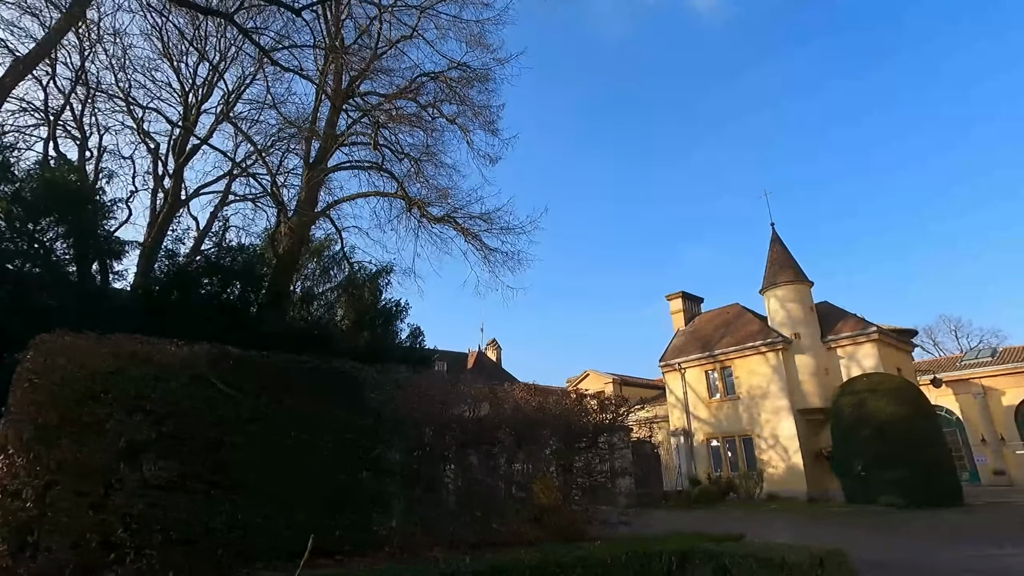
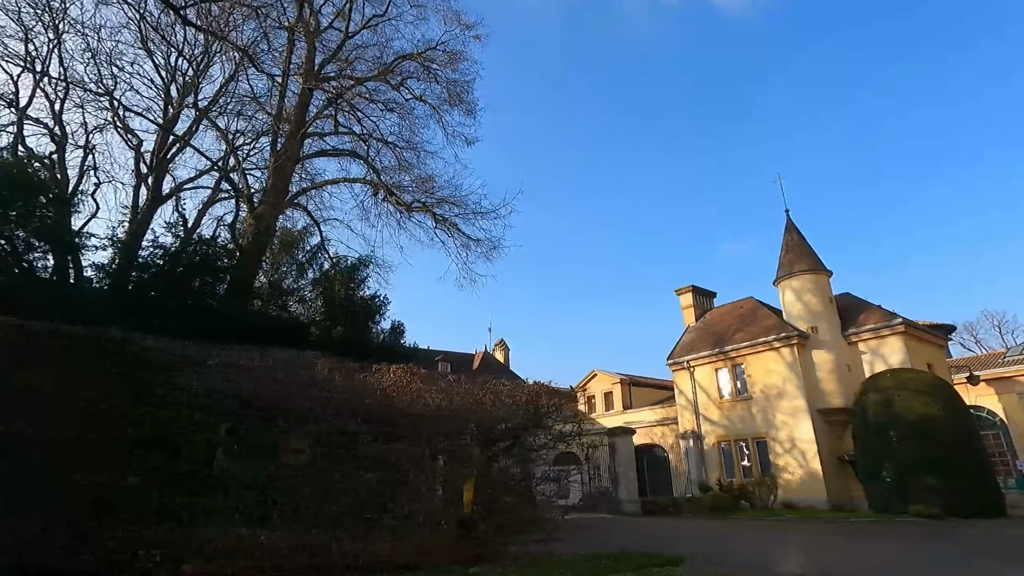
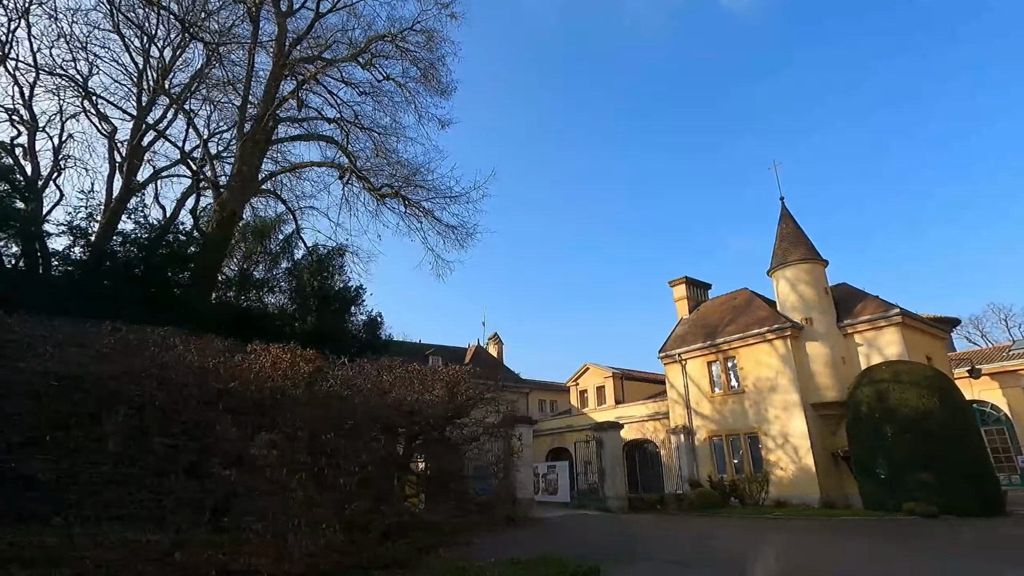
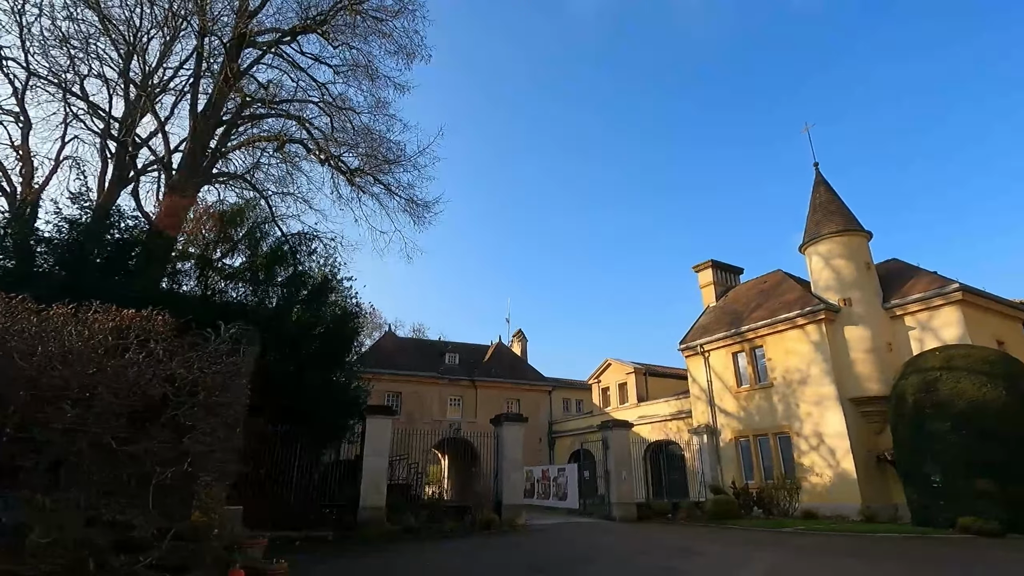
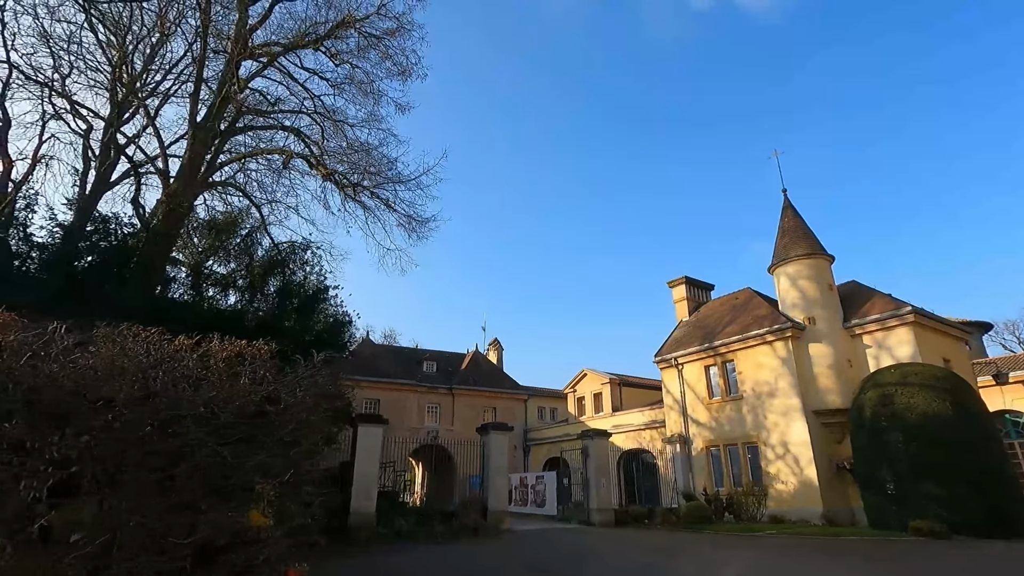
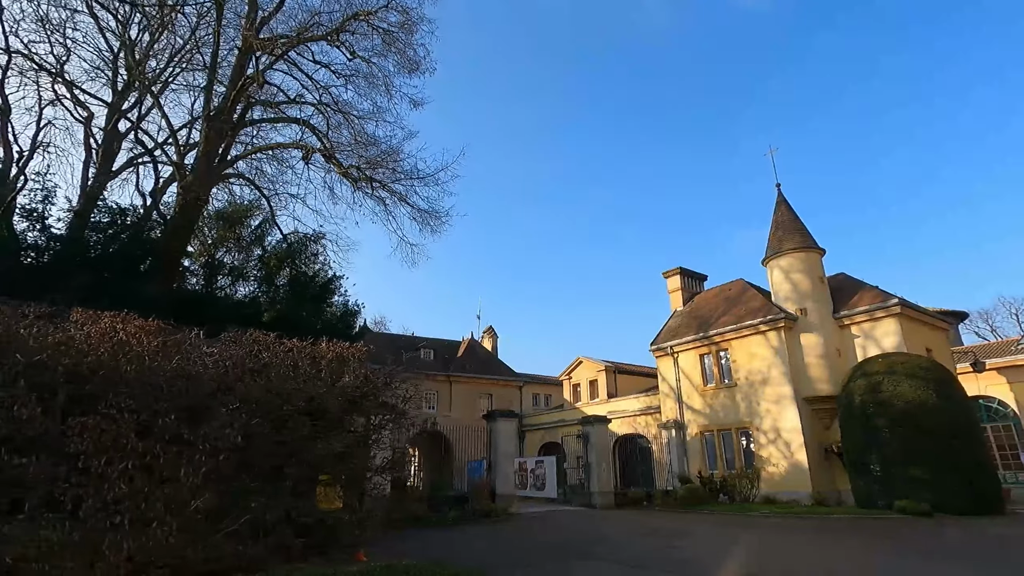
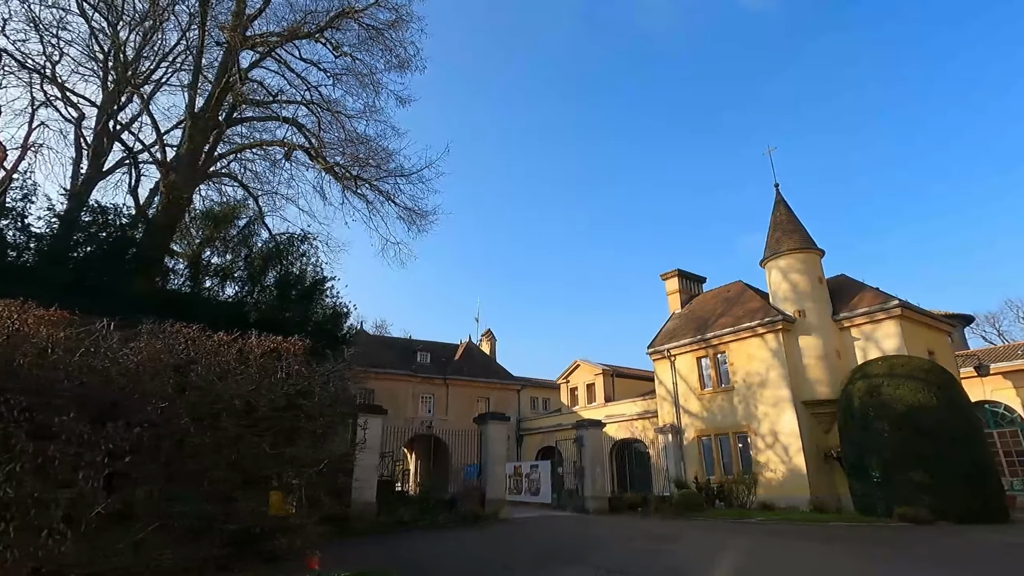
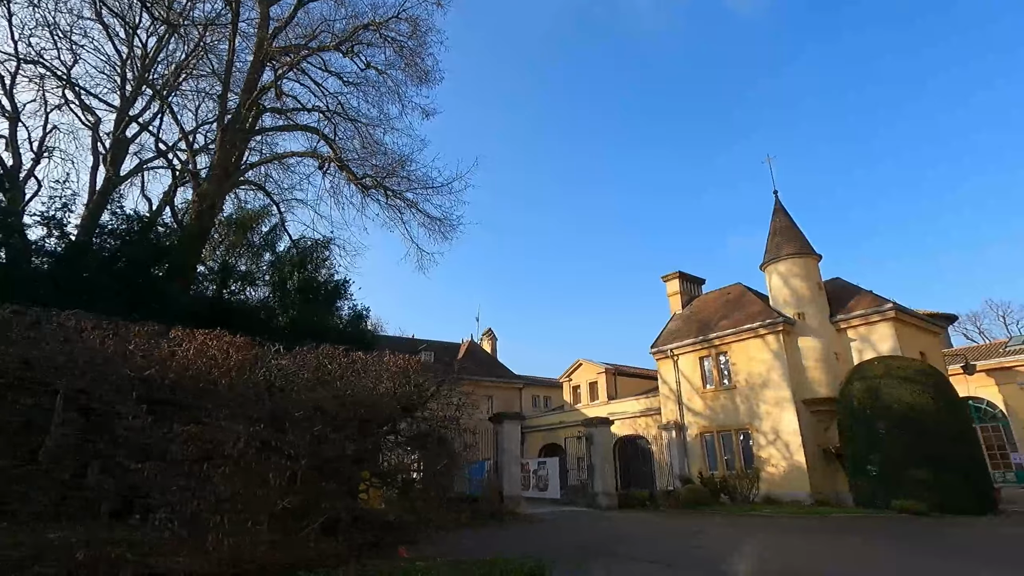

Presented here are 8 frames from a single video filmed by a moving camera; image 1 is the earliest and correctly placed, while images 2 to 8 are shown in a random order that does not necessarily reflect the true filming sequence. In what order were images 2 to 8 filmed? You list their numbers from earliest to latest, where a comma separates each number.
2, 3, 8, 6, 7, 5, 4
